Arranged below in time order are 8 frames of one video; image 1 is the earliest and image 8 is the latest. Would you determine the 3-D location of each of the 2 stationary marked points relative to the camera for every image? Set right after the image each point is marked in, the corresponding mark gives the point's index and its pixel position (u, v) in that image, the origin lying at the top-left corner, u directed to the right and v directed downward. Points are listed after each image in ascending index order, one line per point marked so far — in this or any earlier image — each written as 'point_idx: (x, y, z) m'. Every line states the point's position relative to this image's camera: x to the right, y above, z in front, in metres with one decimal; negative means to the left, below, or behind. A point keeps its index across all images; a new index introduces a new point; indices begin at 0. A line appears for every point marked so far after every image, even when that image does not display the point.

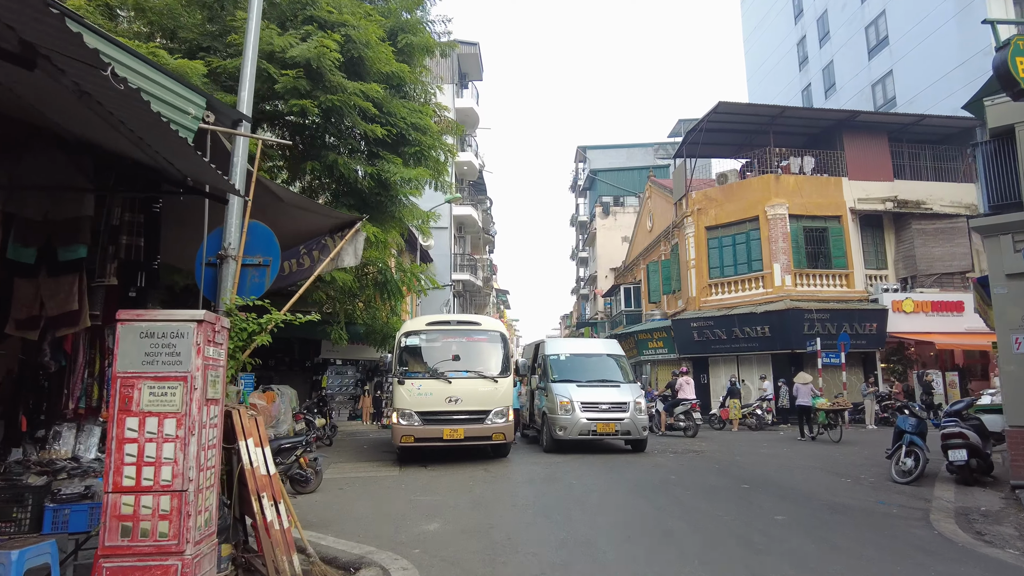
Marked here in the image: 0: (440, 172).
0: (-1.3, +2.1, +11.7) m
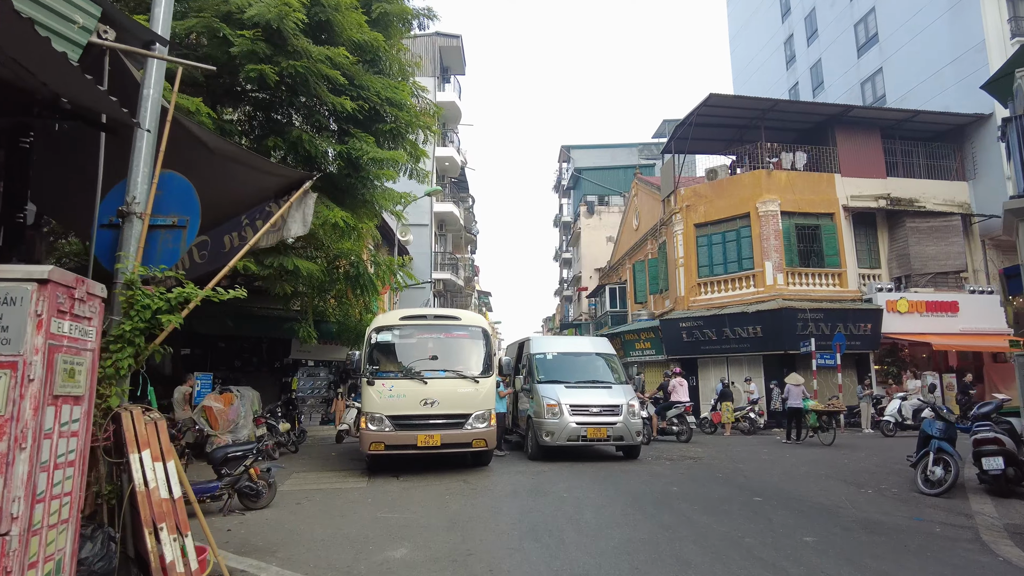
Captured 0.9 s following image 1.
0: (-1.6, +2.2, +10.8) m
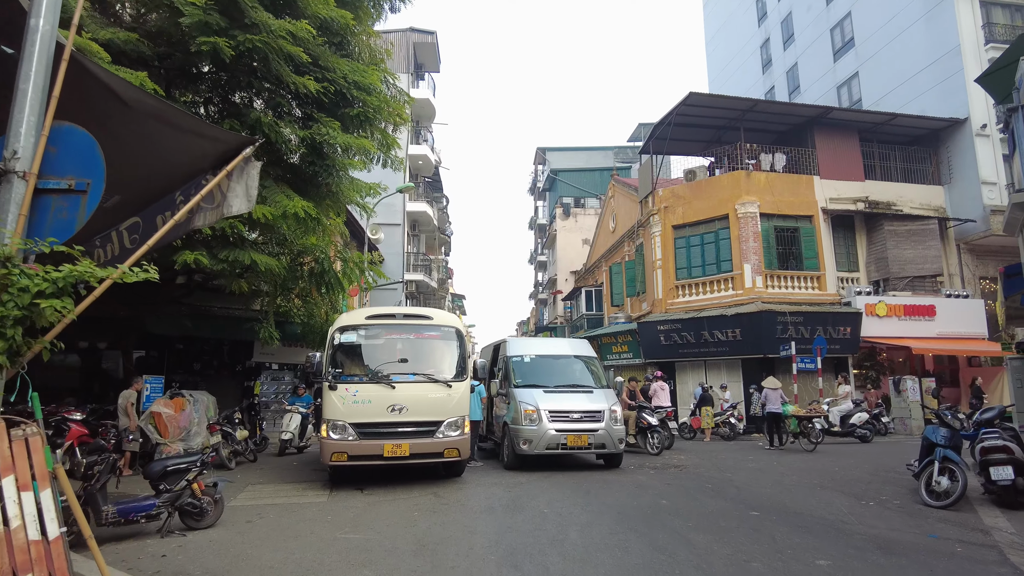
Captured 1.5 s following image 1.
0: (-1.9, +2.2, +10.1) m
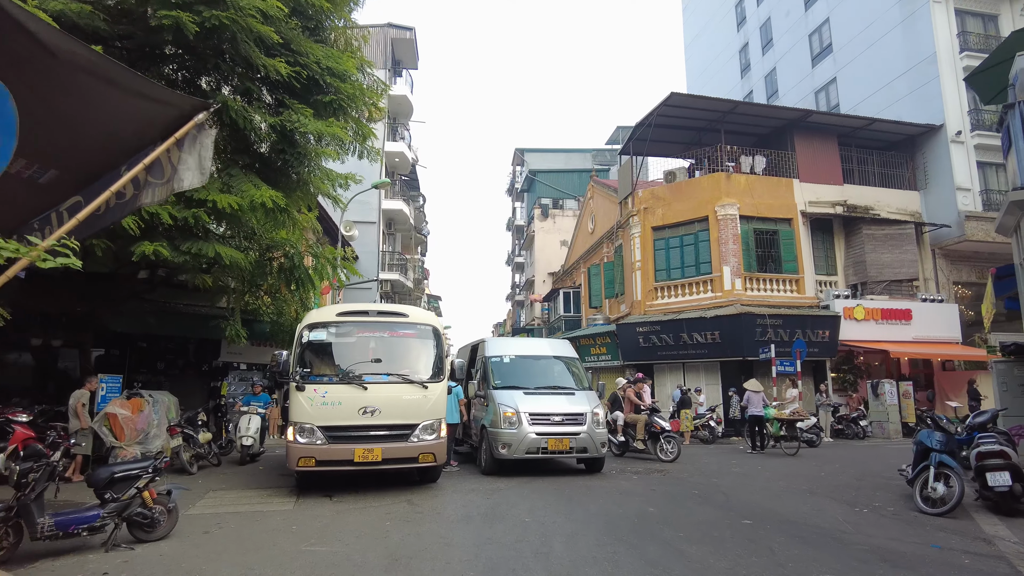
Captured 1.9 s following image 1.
0: (-2.2, +2.3, +9.7) m
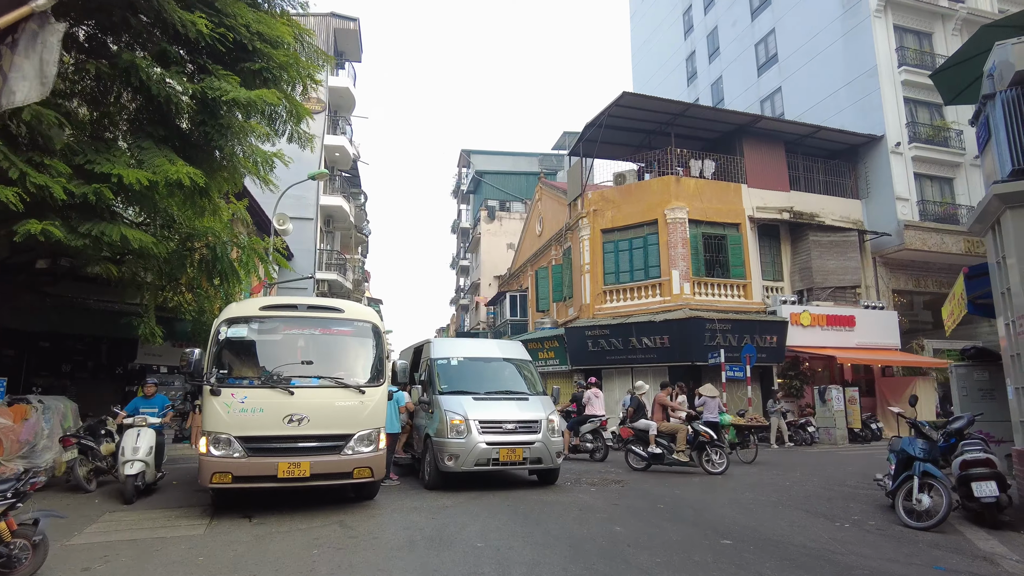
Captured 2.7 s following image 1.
0: (-2.9, +2.4, +8.7) m
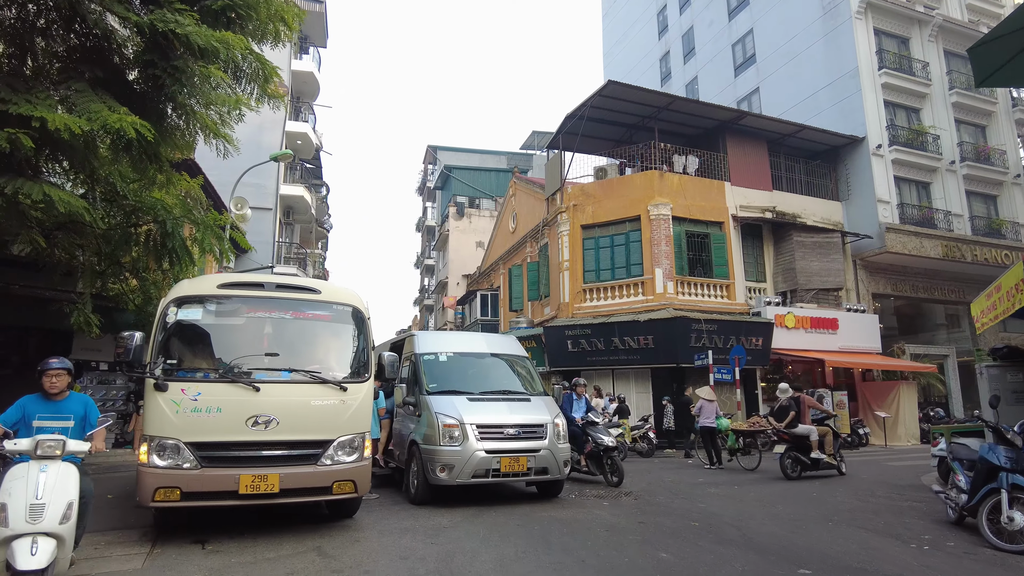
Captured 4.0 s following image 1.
0: (-2.8, +2.6, +7.5) m
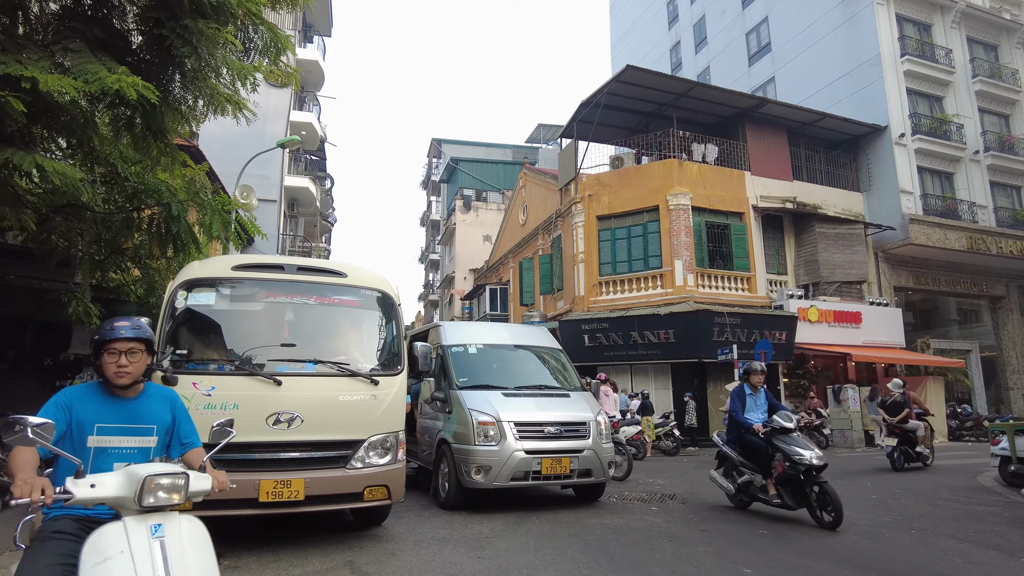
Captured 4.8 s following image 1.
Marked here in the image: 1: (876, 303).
0: (-2.5, +2.7, +6.9) m
1: (+10.7, -0.4, +19.1) m
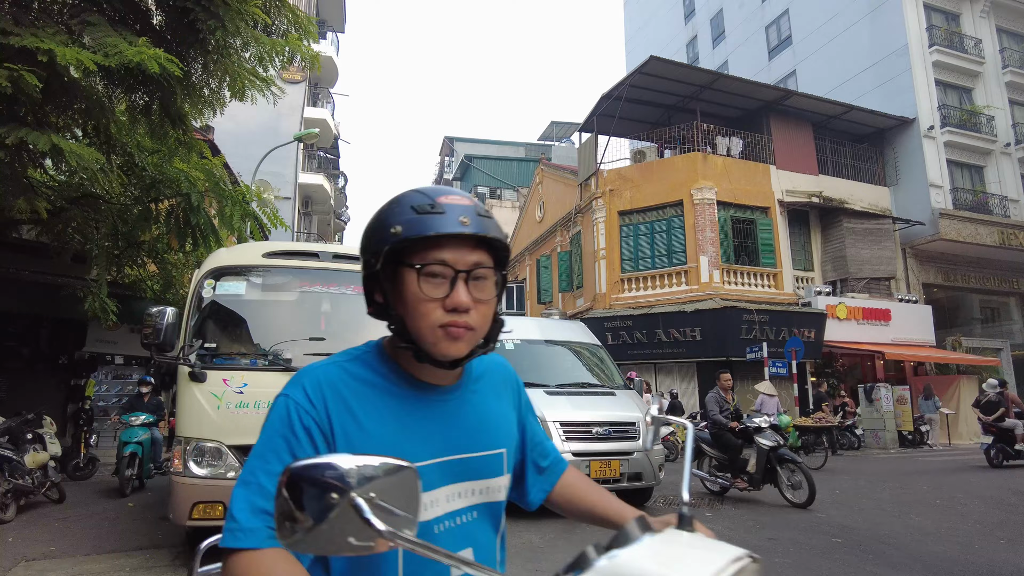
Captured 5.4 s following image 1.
0: (-2.1, +2.8, +6.5) m
1: (+11.3, -0.3, +18.6) m
